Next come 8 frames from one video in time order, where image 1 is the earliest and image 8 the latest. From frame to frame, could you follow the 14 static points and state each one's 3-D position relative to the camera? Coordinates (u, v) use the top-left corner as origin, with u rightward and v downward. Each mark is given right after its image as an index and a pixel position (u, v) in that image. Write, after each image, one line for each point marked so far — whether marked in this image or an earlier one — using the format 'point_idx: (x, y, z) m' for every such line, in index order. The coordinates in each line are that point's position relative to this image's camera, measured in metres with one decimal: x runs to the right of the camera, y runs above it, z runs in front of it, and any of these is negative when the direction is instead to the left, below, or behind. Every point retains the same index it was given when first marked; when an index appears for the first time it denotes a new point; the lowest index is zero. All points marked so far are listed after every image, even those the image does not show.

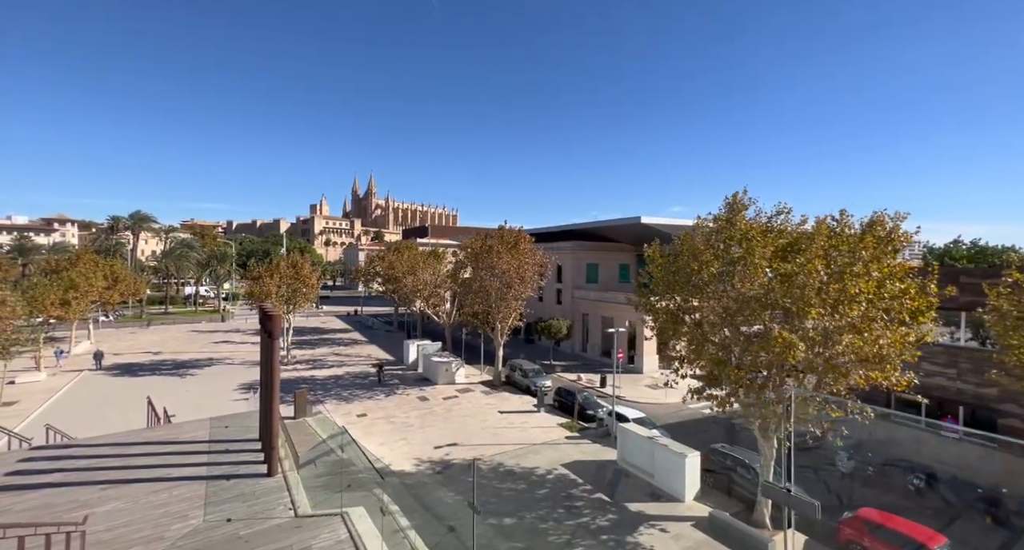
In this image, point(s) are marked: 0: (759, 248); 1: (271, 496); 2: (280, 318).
0: (+5.6, +0.6, +11.3) m
1: (-5.2, -5.0, +11.1) m
2: (-5.8, -0.9, +12.8) m
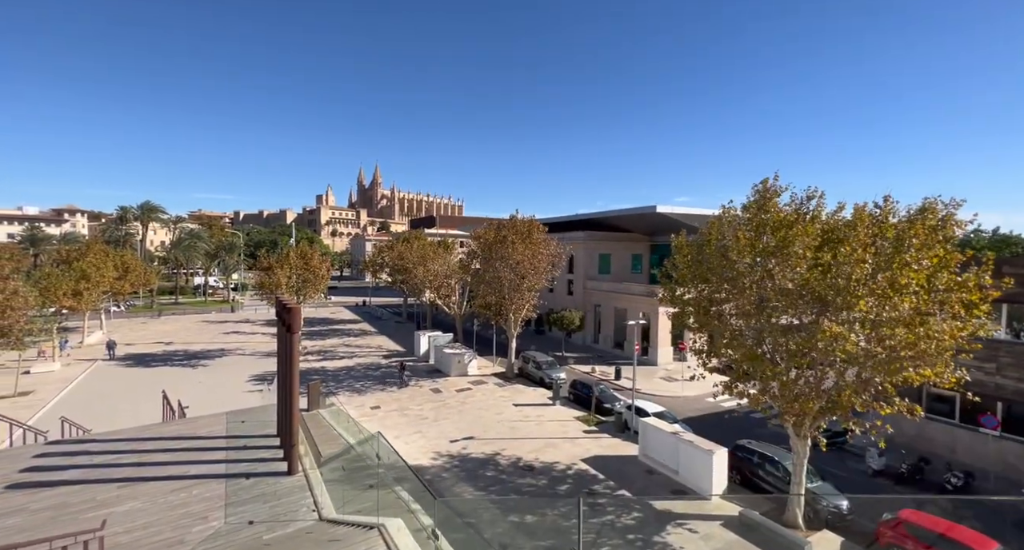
0: (+6.1, +0.8, +10.8) m
1: (-4.6, -4.9, +10.8) m
2: (-5.2, -0.7, +12.4) m
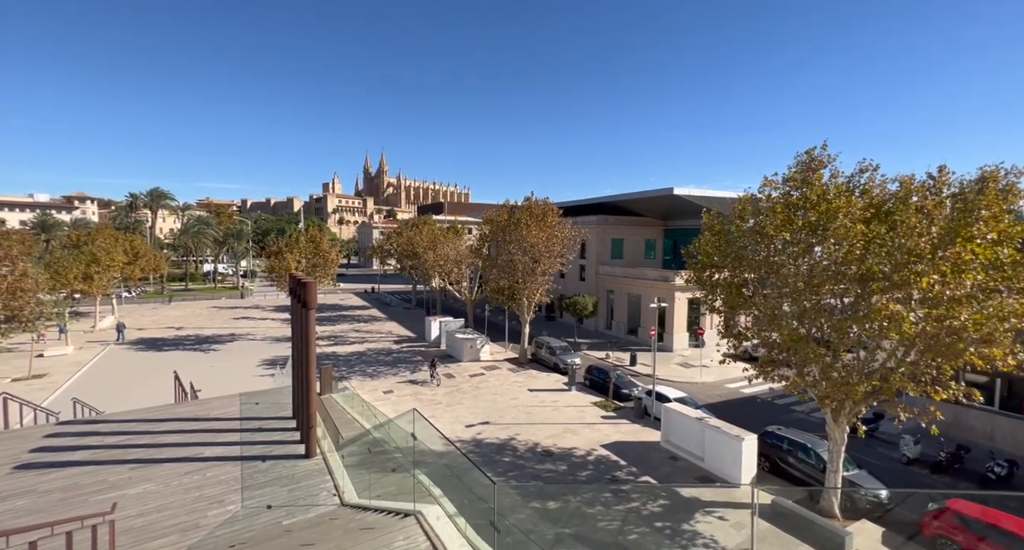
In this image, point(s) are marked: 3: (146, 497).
0: (+6.7, +1.3, +10.1) m
1: (-4.1, -4.3, +10.5) m
2: (-4.6, -0.1, +11.9) m
3: (-6.9, -4.2, +9.4) m
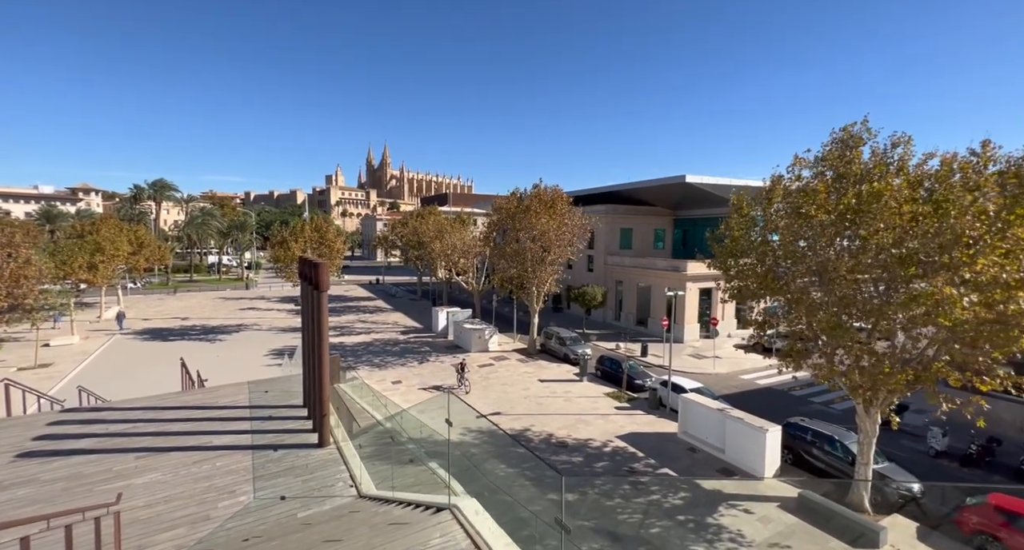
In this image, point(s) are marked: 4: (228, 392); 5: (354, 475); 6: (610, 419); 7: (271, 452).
0: (+7.1, +1.6, +9.6) m
1: (-3.7, -4.0, +10.1) m
2: (-4.2, +0.3, +11.5) m
3: (-6.5, -3.8, +9.1) m
4: (-8.3, -3.4, +14.7) m
5: (-3.2, -4.1, +10.2) m
6: (+3.4, -5.0, +17.7) m
7: (-5.1, -3.8, +10.8) m
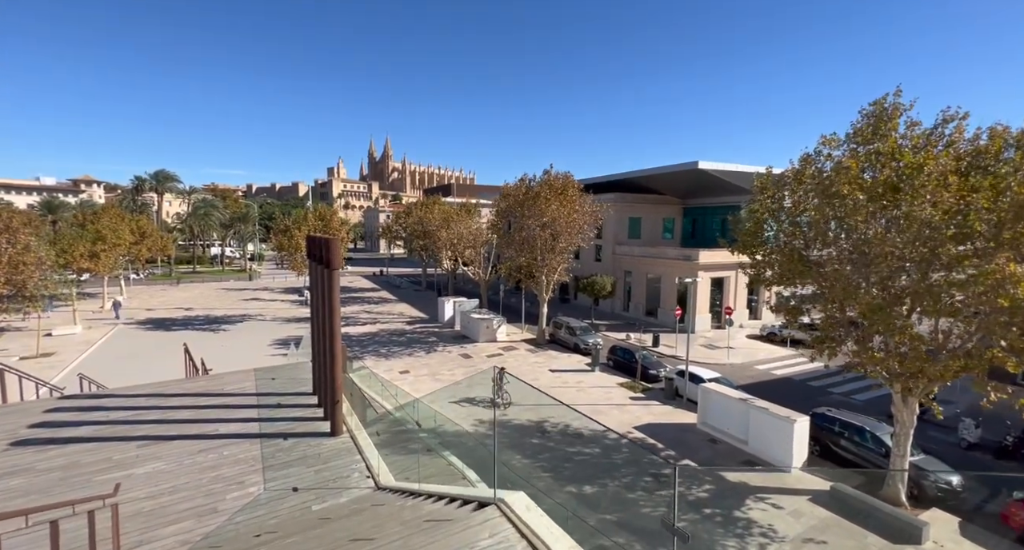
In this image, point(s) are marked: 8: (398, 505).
0: (+7.5, +2.0, +9.0) m
1: (-3.3, -3.6, +9.6) m
2: (-3.8, +0.7, +11.0) m
3: (-6.1, -3.5, +8.6) m
4: (-7.9, -3.0, +14.2) m
5: (-2.8, -3.7, +9.7) m
6: (+3.9, -4.6, +17.2) m
7: (-4.7, -3.4, +10.3) m
8: (-2.0, -3.8, +8.2) m
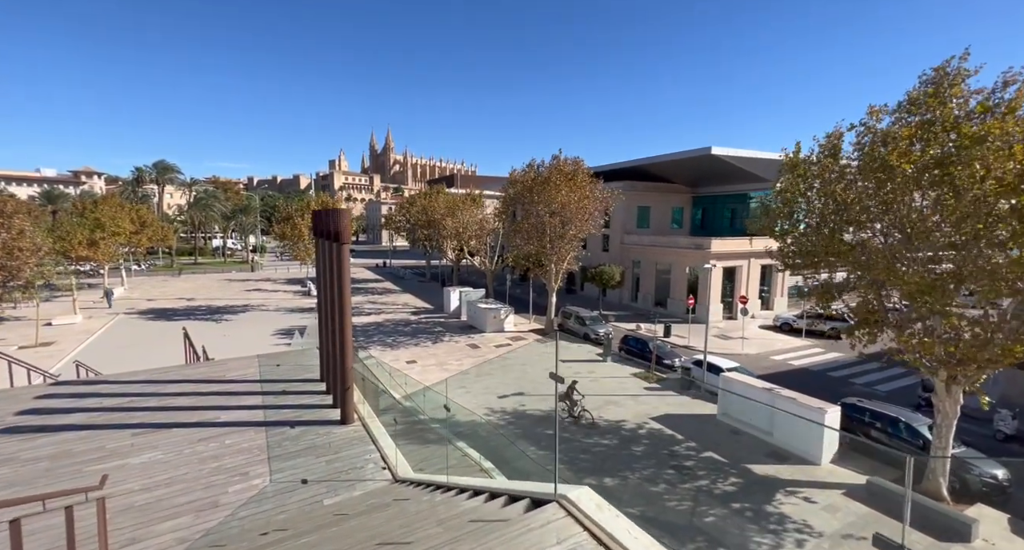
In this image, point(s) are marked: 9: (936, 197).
0: (+7.9, +2.3, +8.3) m
1: (-2.9, -3.2, +9.0) m
2: (-3.4, +1.1, +10.3) m
3: (-5.8, -3.1, +8.1) m
4: (-7.5, -2.5, +13.7) m
5: (-2.5, -3.3, +9.2) m
6: (+4.3, -4.1, +16.6) m
7: (-4.4, -3.0, +9.7) m
8: (-1.6, -3.4, +7.6) m
9: (+7.8, +1.5, +9.3) m
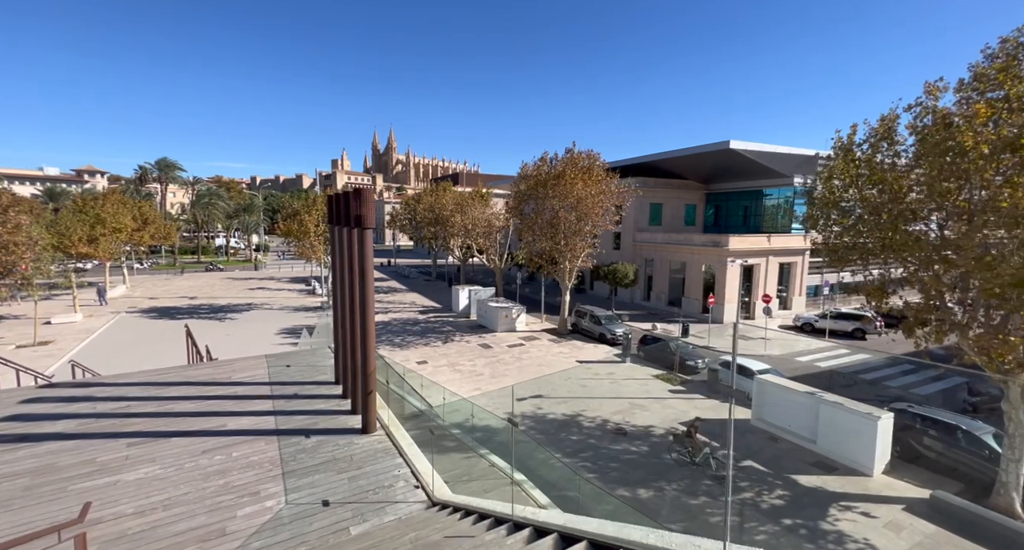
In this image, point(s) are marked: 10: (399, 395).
0: (+8.4, +2.4, +7.5) m
1: (-2.4, -3.1, +8.2) m
2: (-2.8, +1.2, +9.5) m
3: (-5.2, -3.0, +7.2) m
4: (-6.9, -2.4, +12.8) m
5: (-1.9, -3.2, +8.3) m
6: (+4.8, -4.0, +15.7) m
7: (-3.8, -2.9, +8.9) m
8: (-1.0, -3.3, +6.8) m
9: (+8.3, +1.6, +8.4) m
10: (-2.3, -2.4, +9.9) m
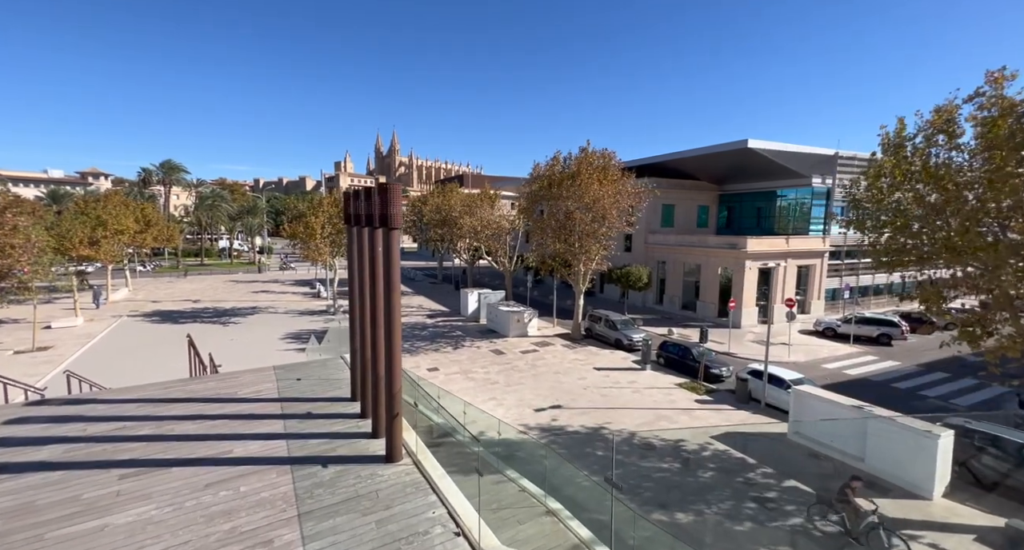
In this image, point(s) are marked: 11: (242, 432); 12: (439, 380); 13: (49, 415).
0: (+9.0, +2.3, +6.6) m
1: (-1.8, -3.2, +7.4) m
2: (-2.3, +1.1, +8.7) m
3: (-4.7, -3.0, +6.4) m
4: (-6.4, -2.5, +12.1) m
5: (-1.4, -3.3, +7.5) m
6: (+5.4, -4.1, +14.9) m
7: (-3.3, -3.0, +8.1) m
8: (-0.5, -3.4, +6.0) m
9: (+8.9, +1.5, +7.6) m
10: (-1.8, -2.5, +9.1) m
11: (-4.9, -2.8, +9.2) m
12: (-2.6, -3.7, +18.1) m
13: (-9.0, -2.7, +9.9) m
